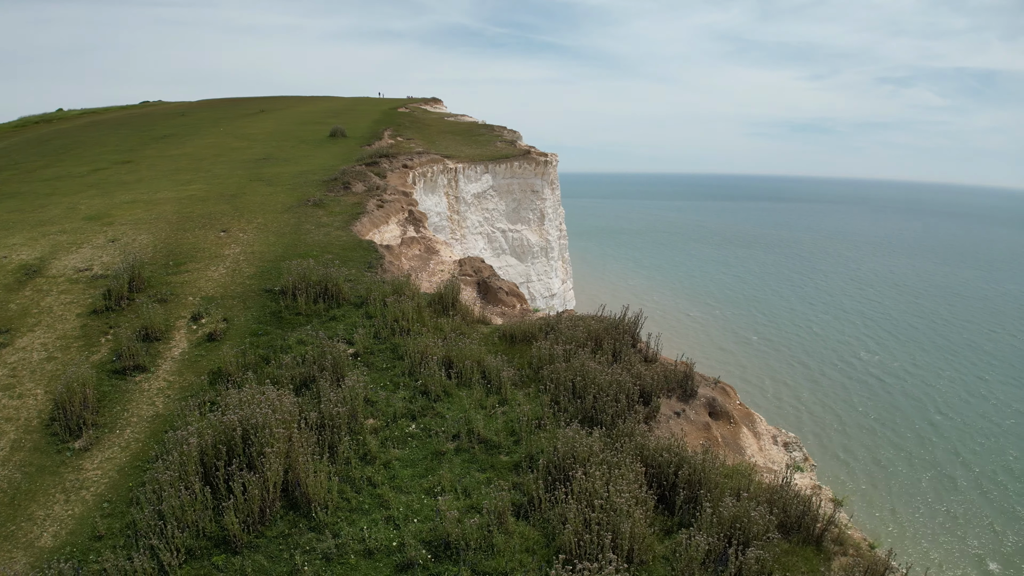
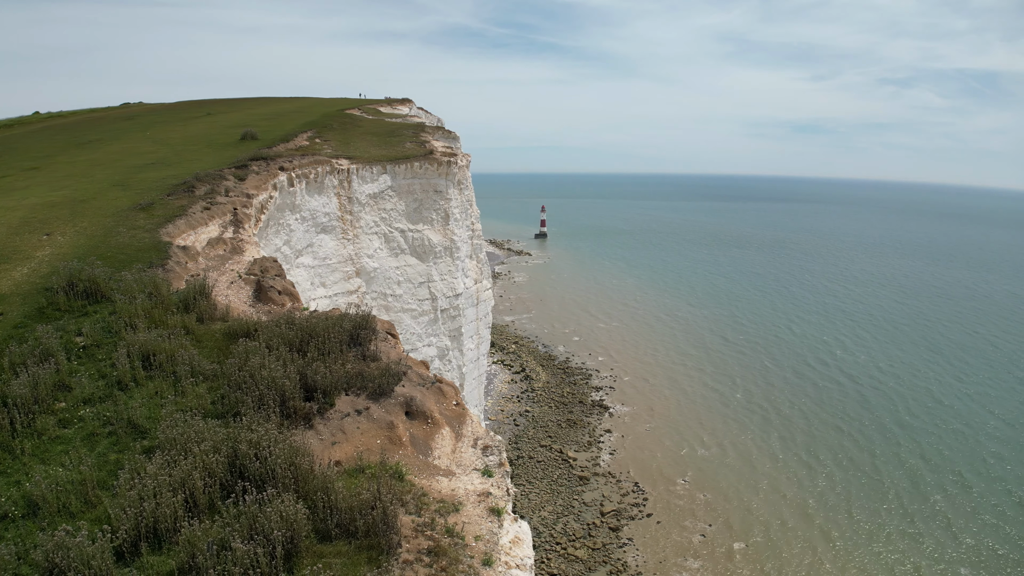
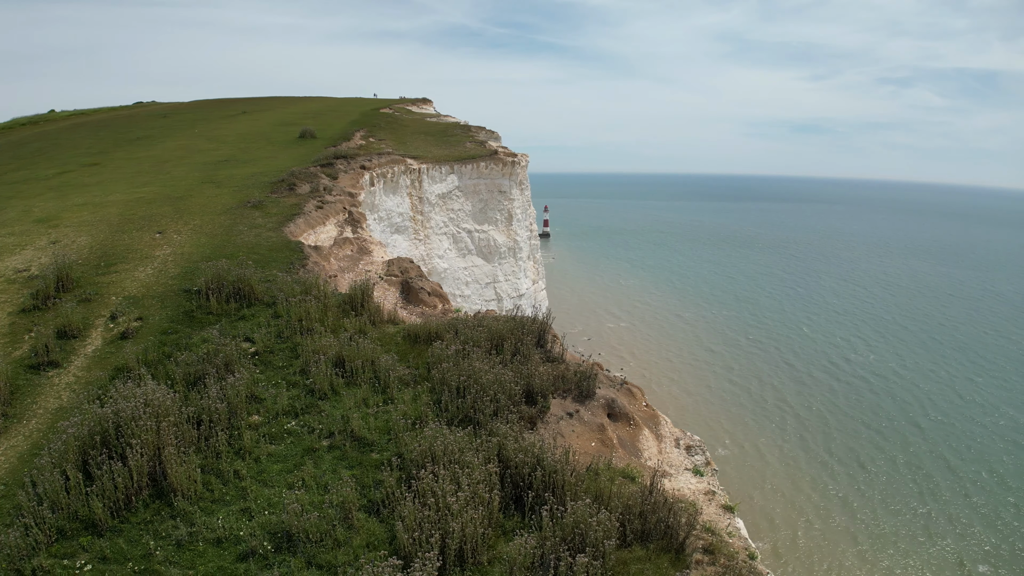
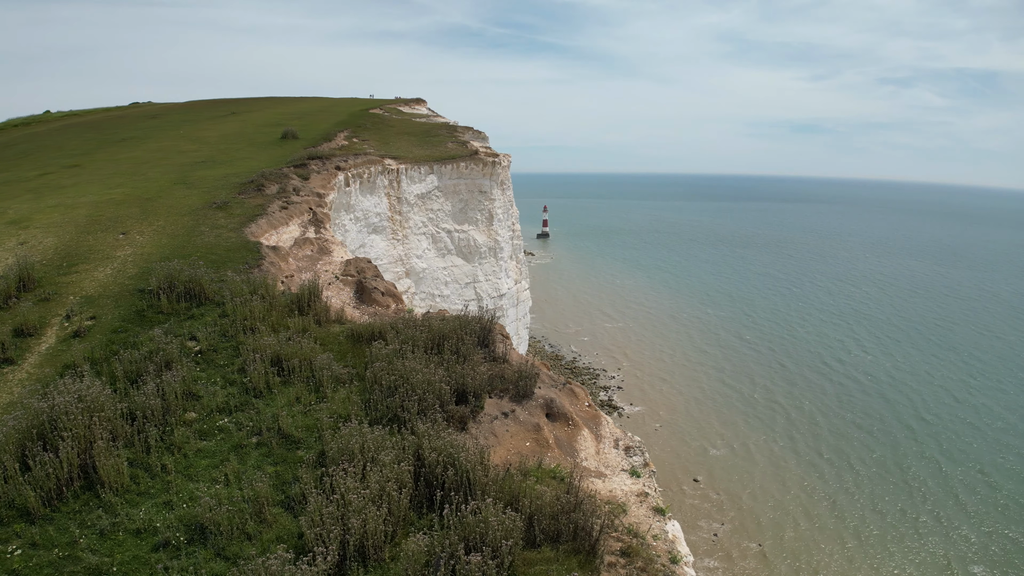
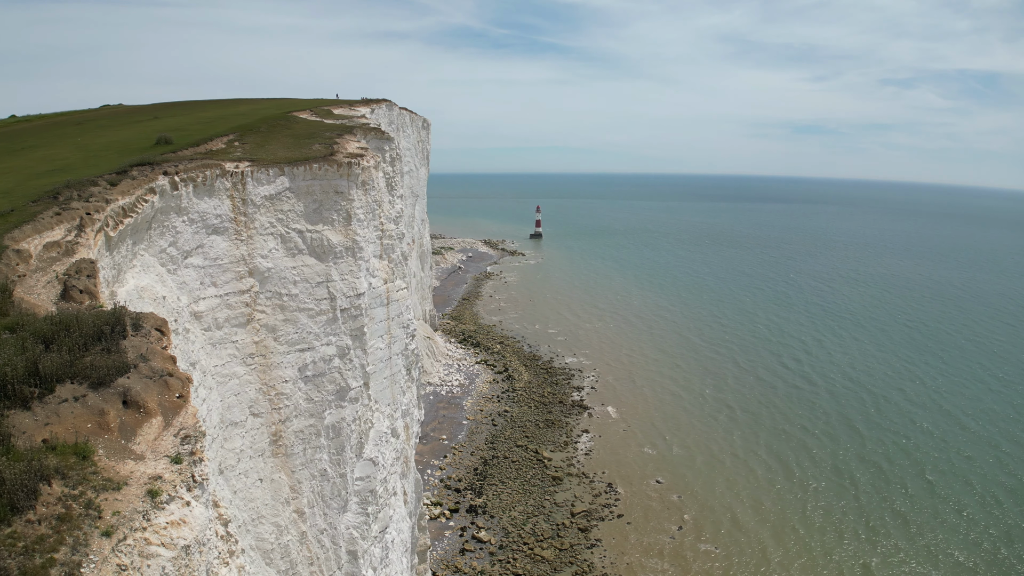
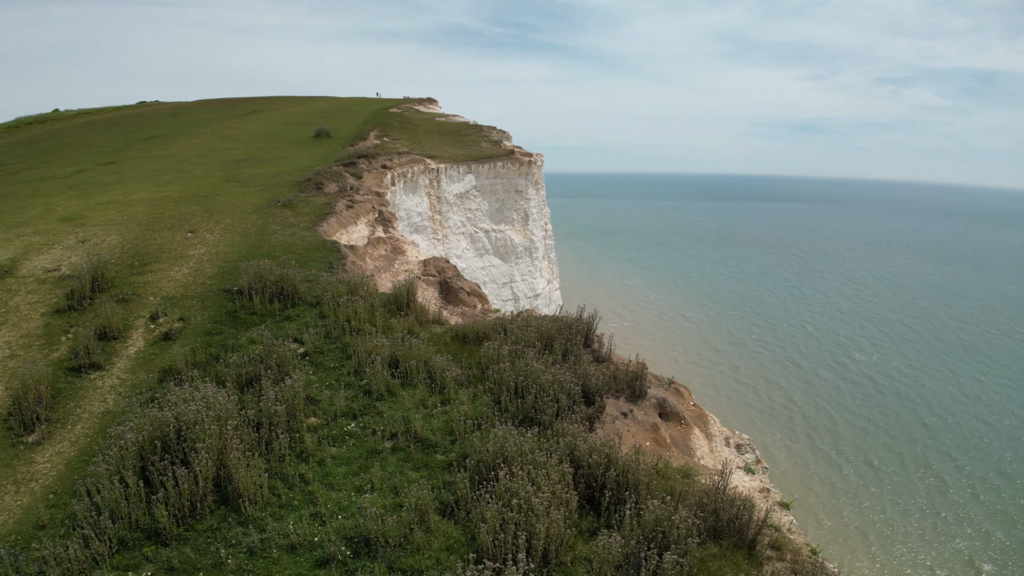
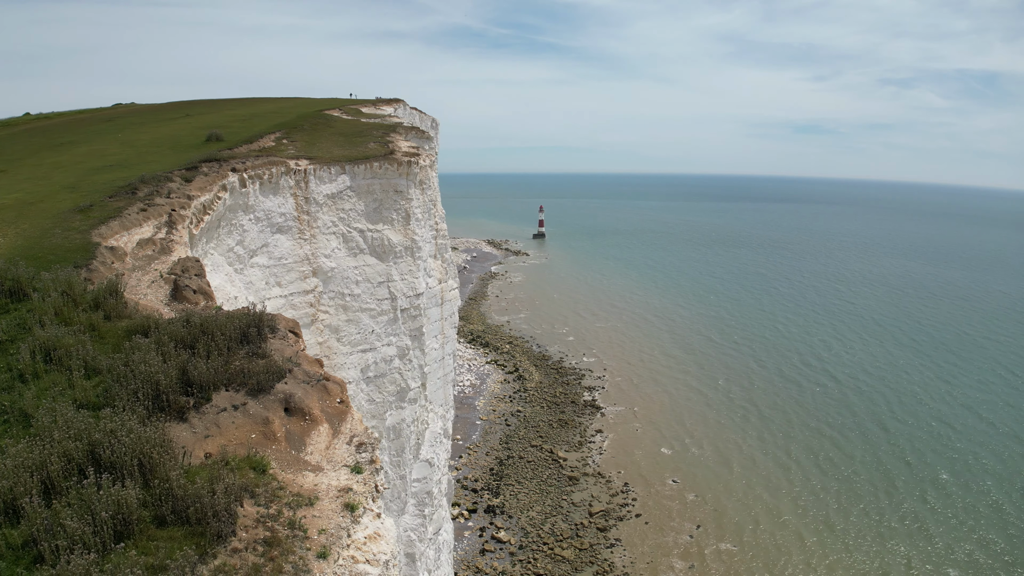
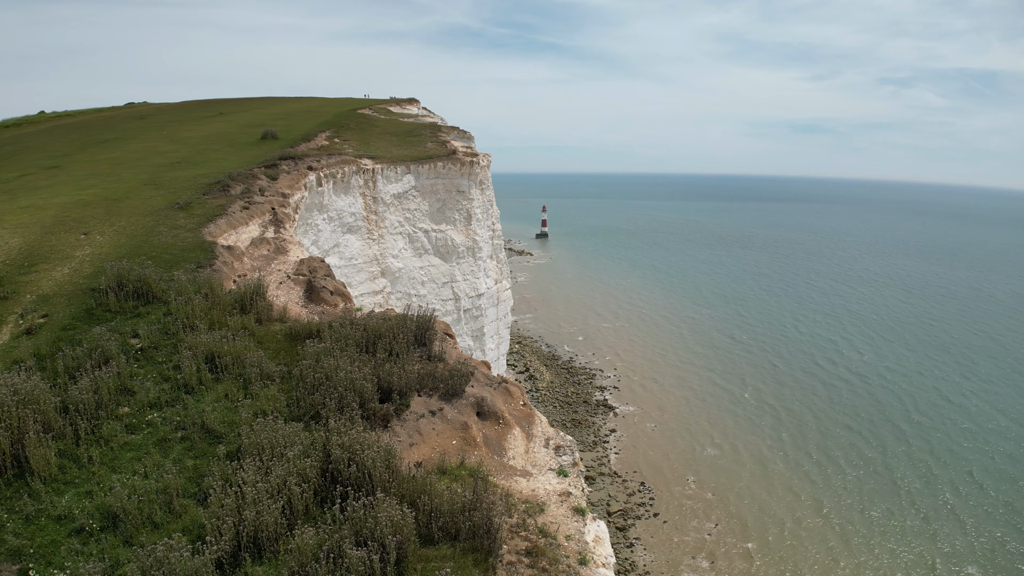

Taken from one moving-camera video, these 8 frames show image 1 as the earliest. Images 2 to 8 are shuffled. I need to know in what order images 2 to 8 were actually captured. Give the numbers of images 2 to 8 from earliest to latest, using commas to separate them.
6, 3, 4, 8, 2, 7, 5
